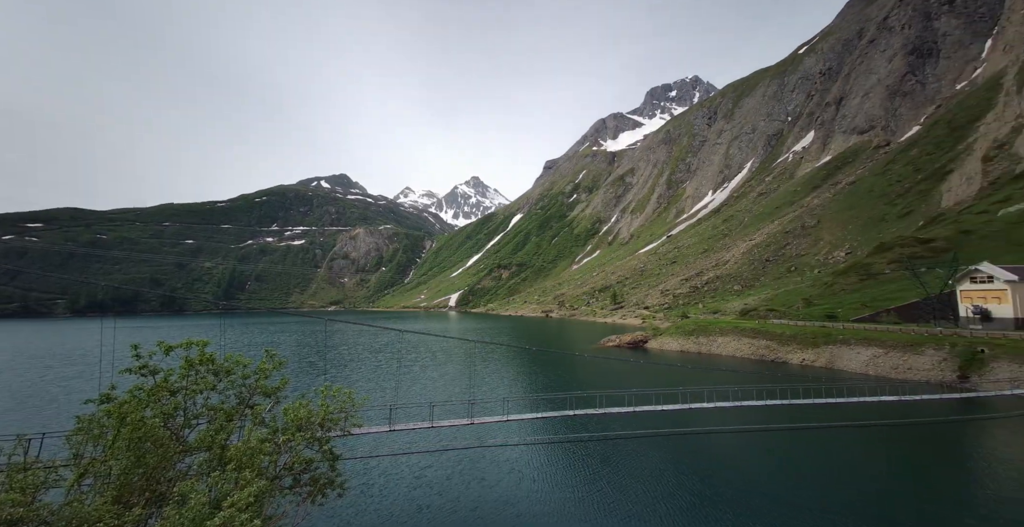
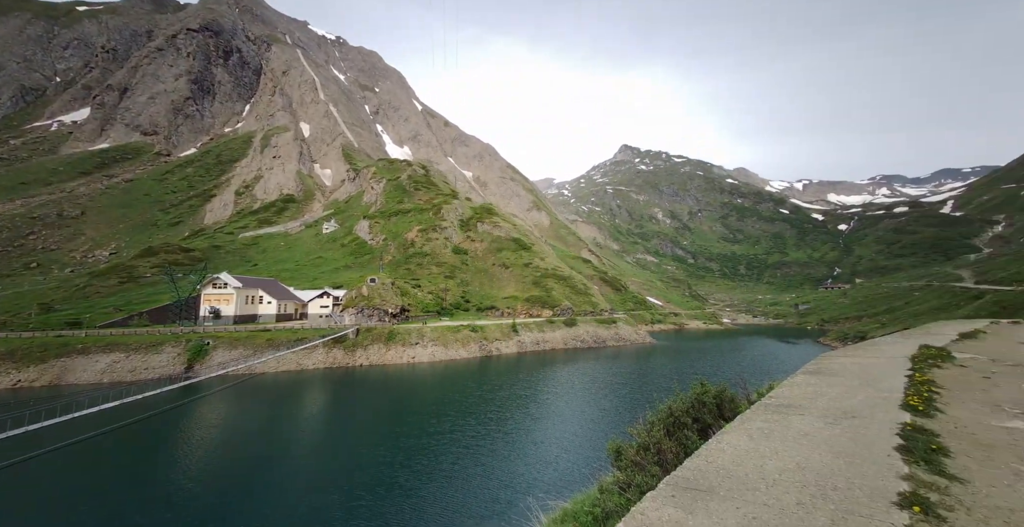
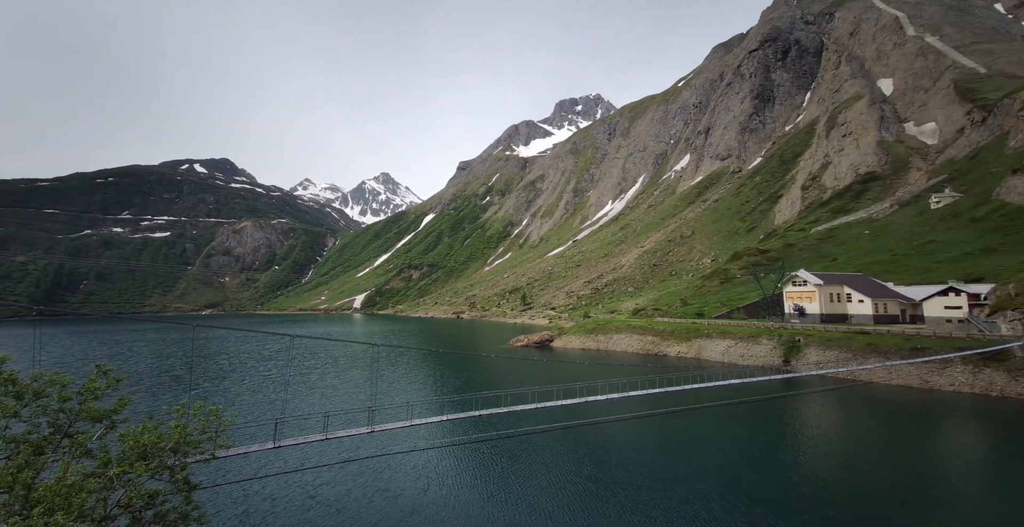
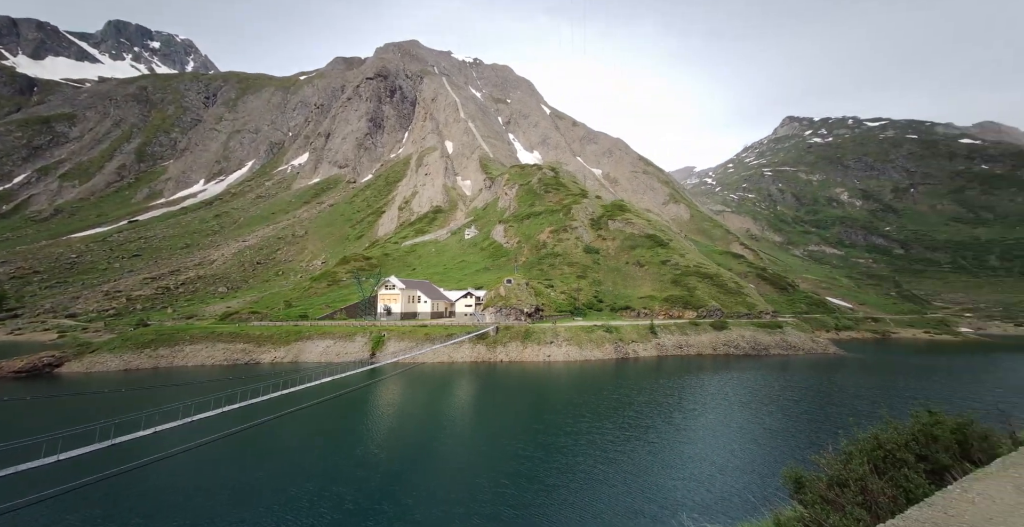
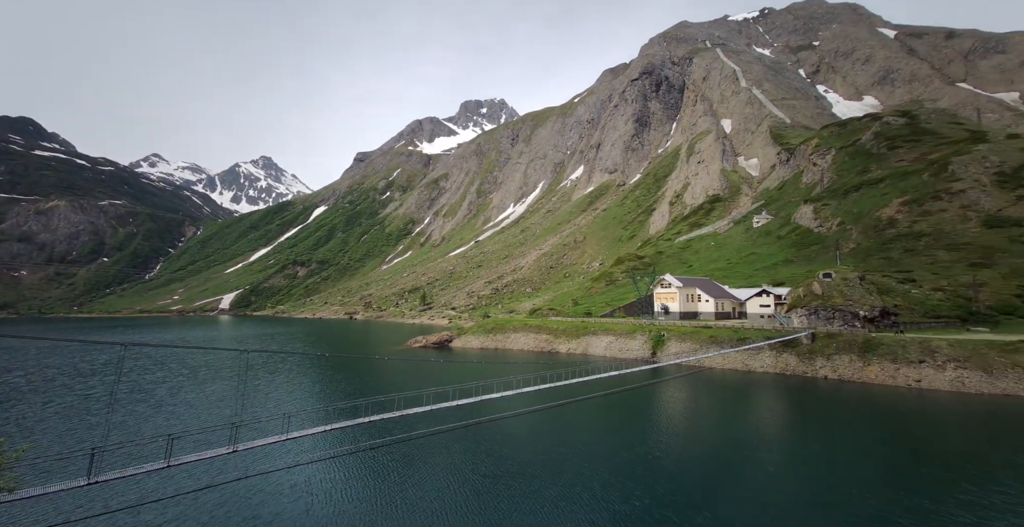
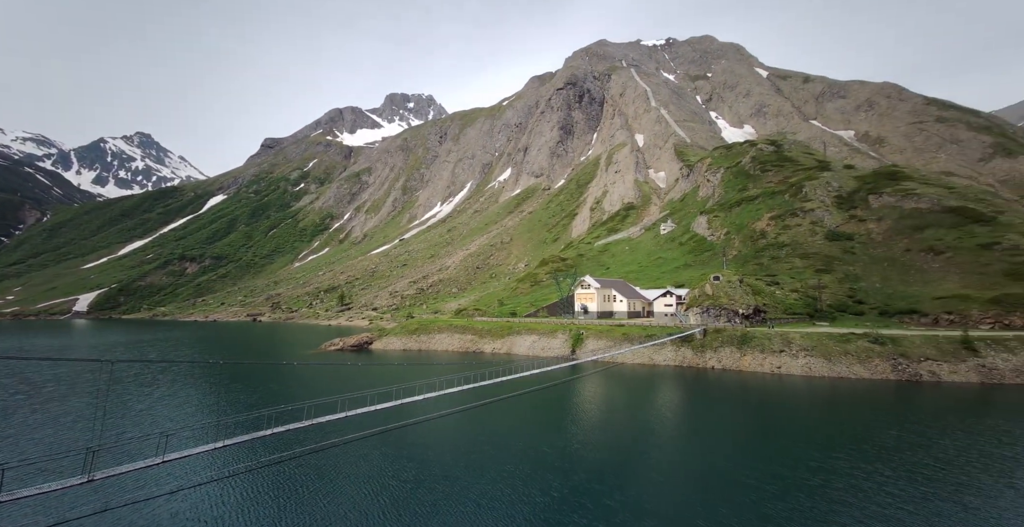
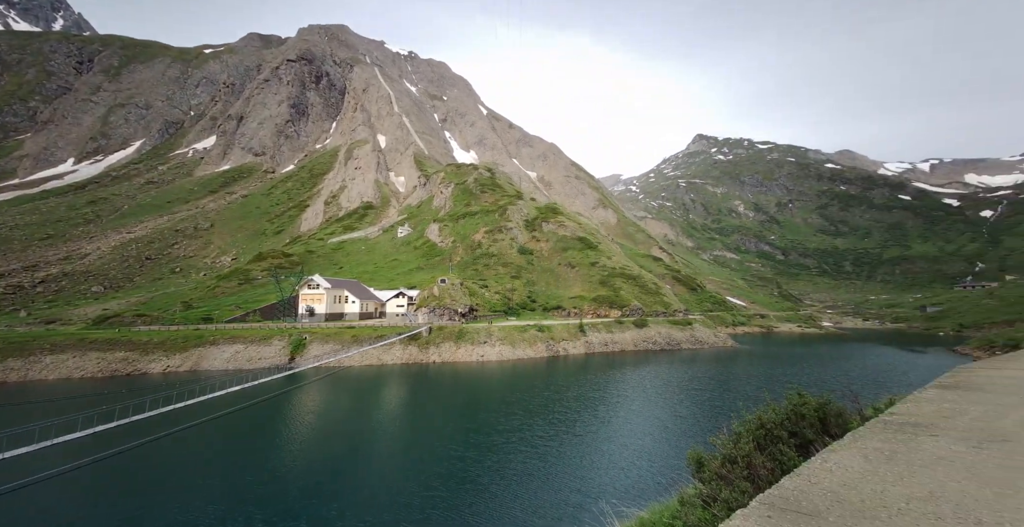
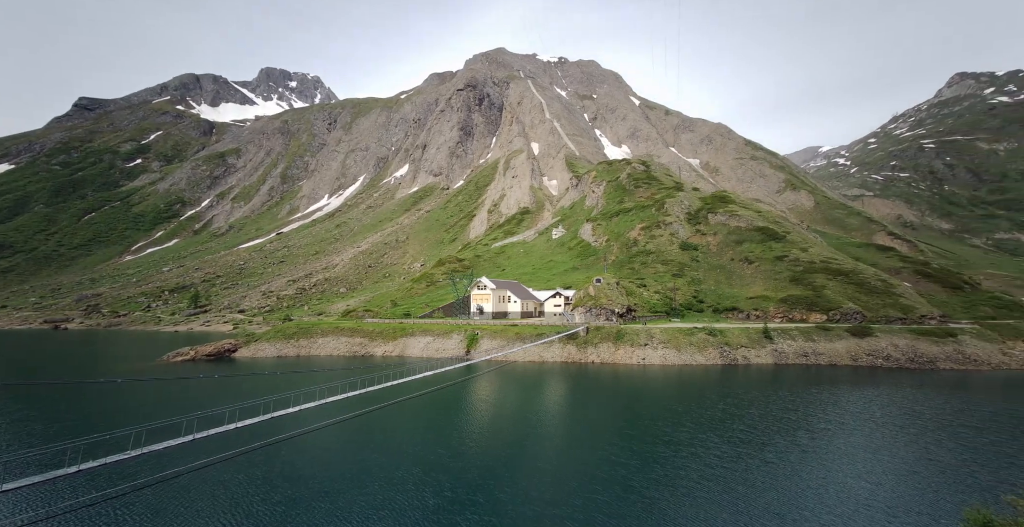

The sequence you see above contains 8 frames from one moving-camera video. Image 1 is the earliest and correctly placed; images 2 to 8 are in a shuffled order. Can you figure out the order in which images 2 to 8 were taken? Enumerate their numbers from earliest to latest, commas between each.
3, 5, 6, 8, 4, 7, 2
